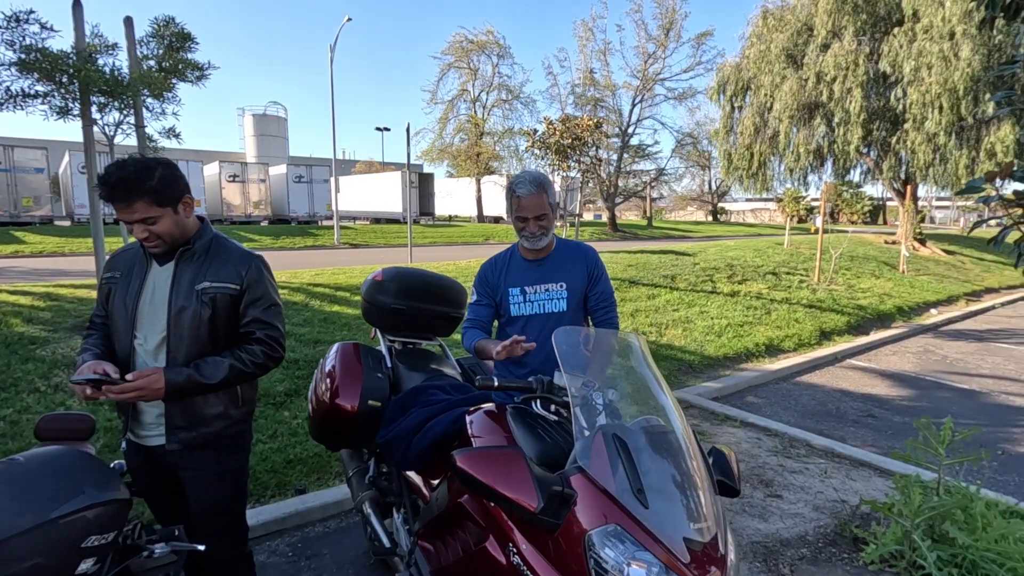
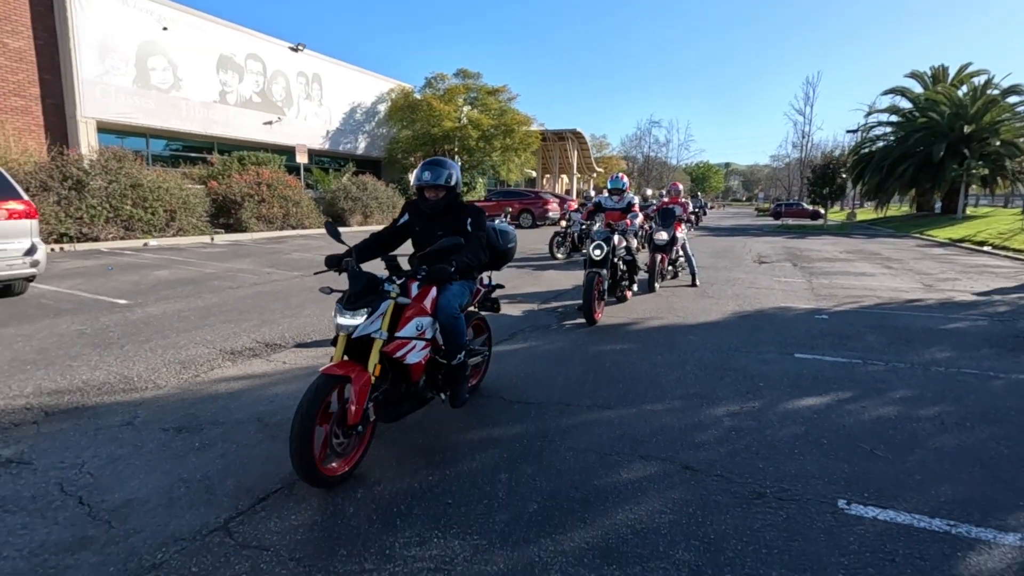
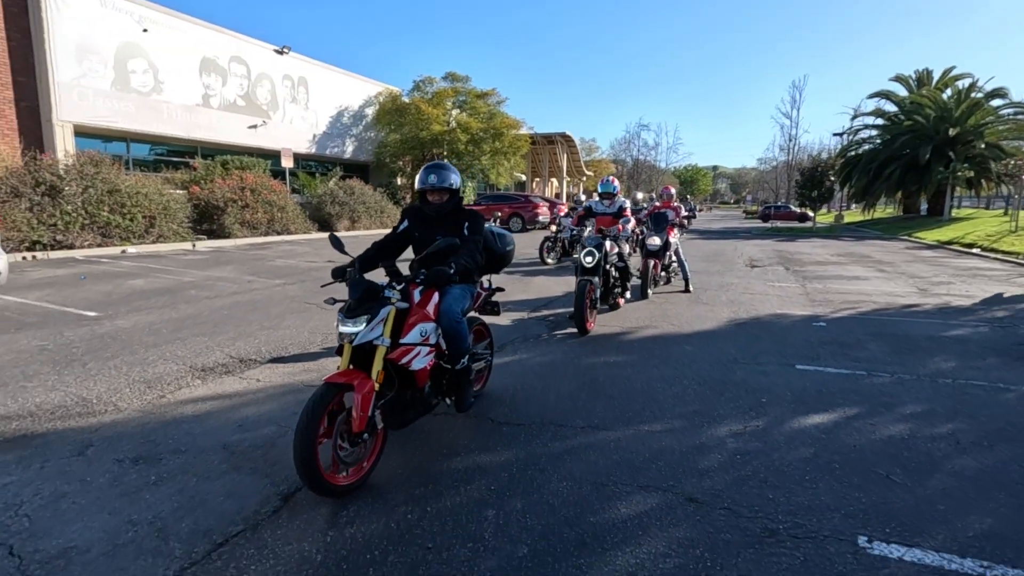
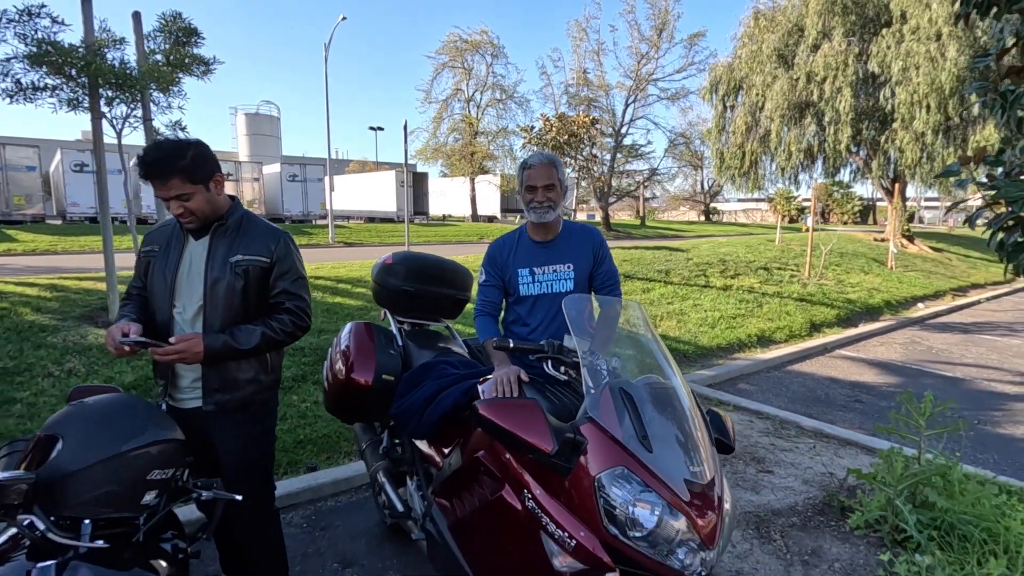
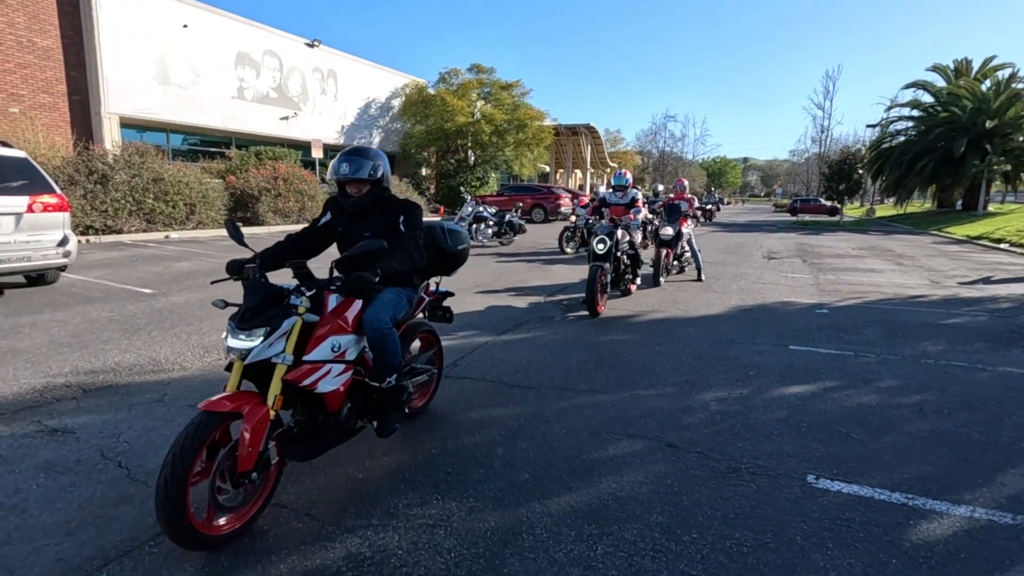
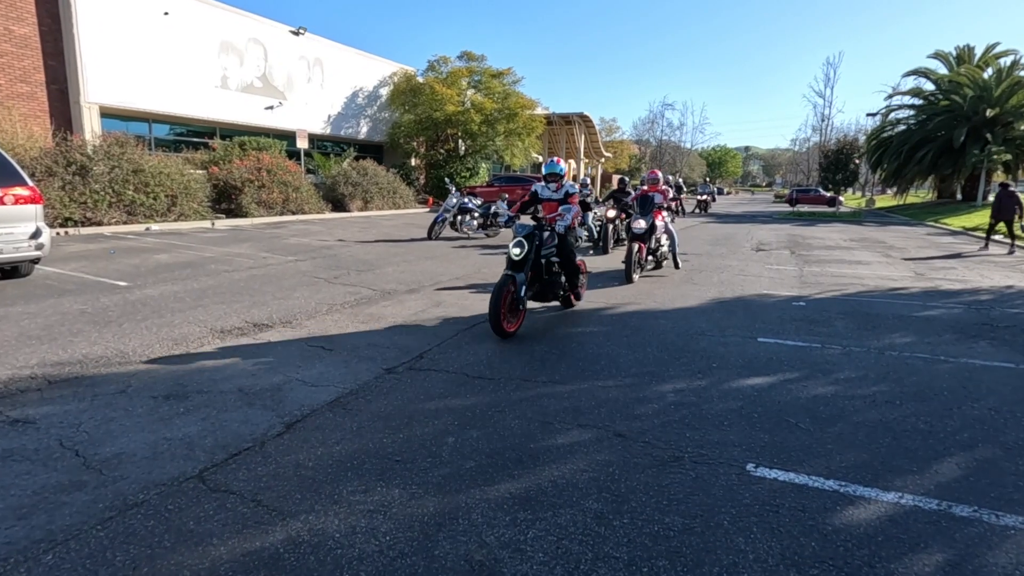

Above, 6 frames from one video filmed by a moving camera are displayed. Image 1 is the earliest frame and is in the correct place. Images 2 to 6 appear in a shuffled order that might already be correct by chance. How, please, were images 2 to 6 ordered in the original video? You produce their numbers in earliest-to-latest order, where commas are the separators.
4, 3, 2, 5, 6
